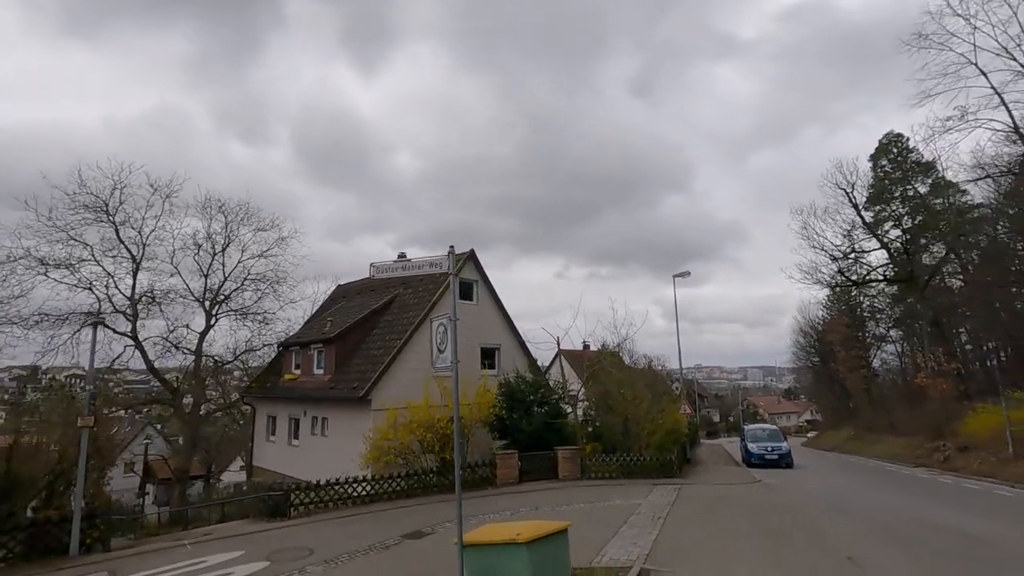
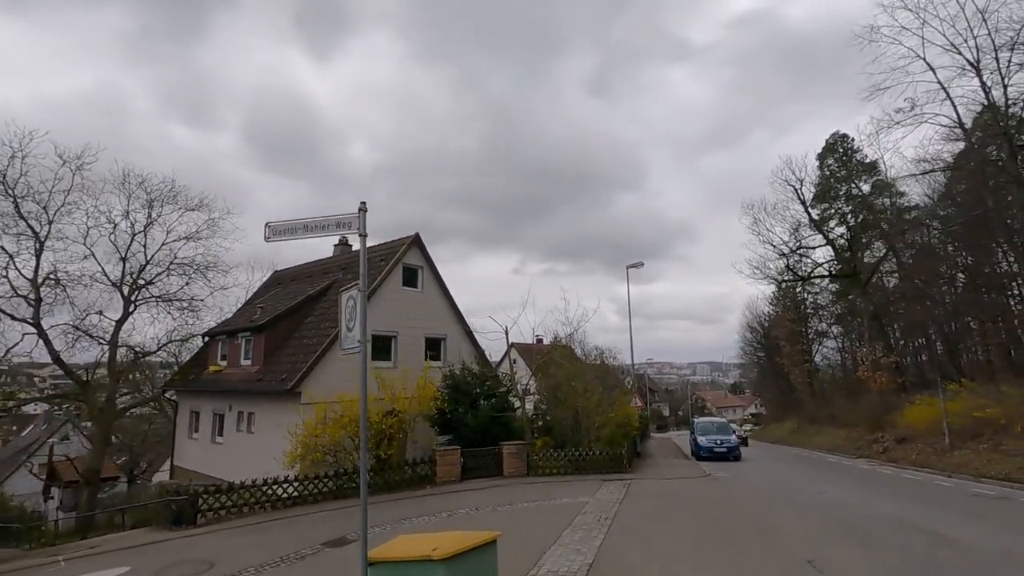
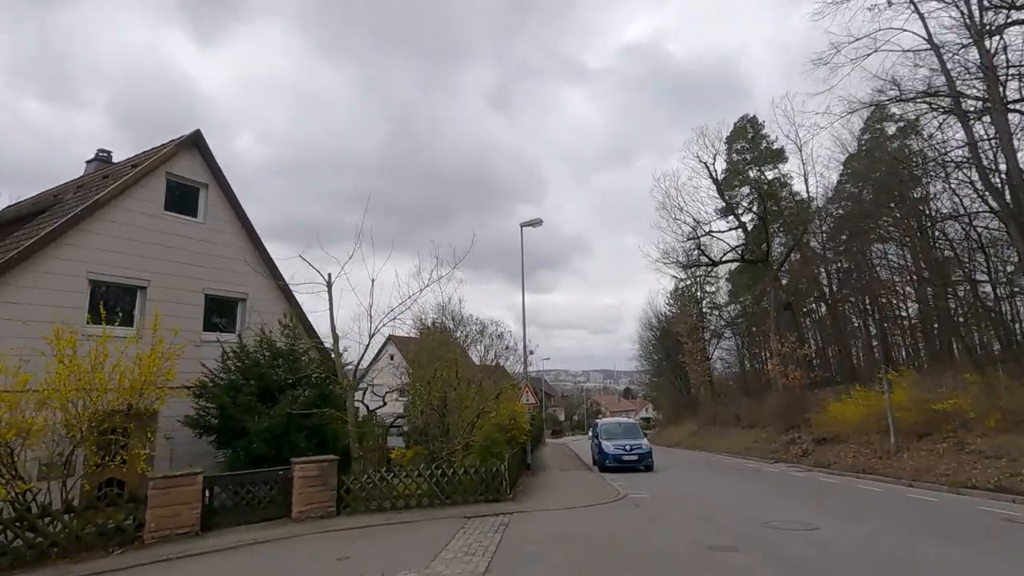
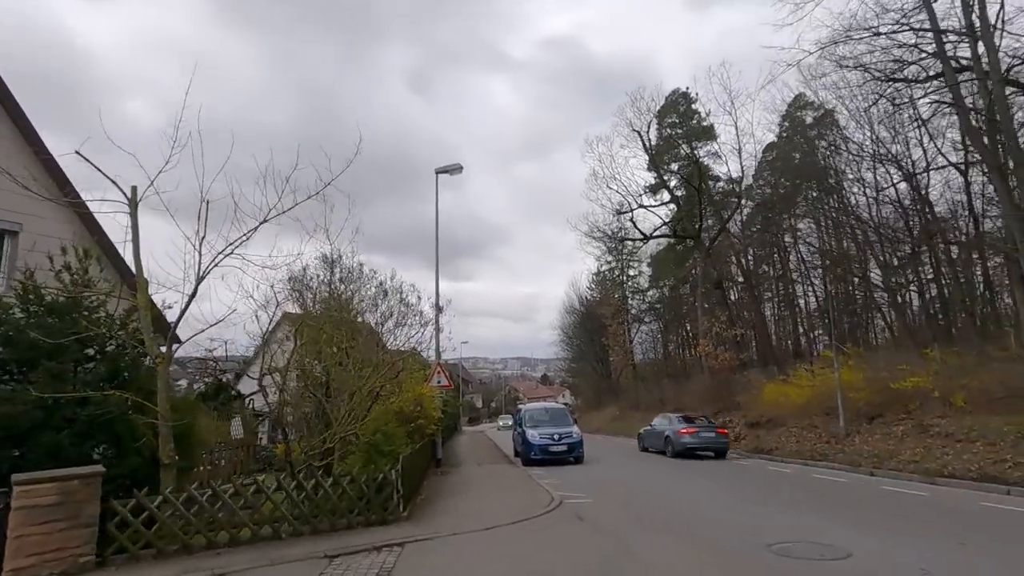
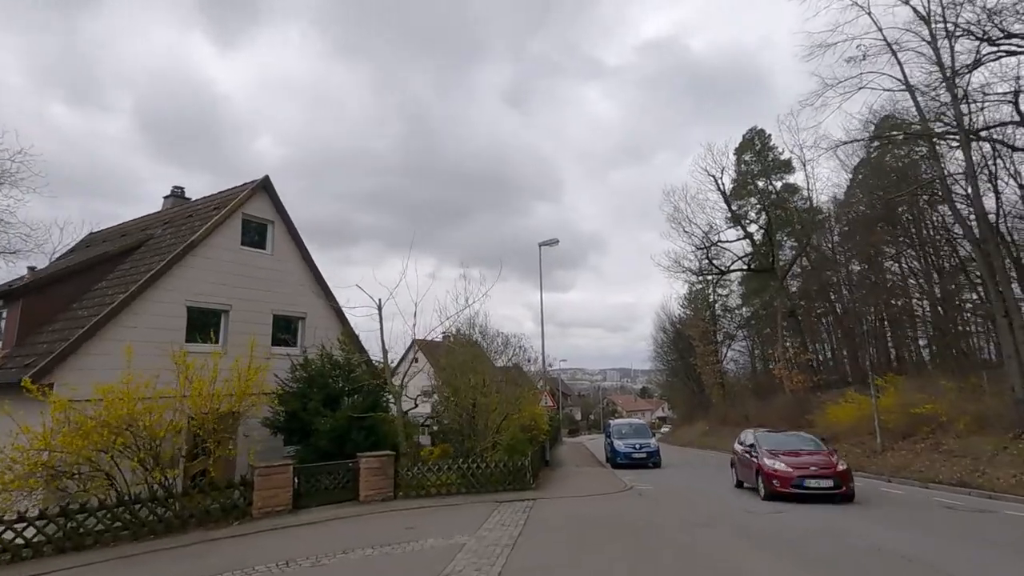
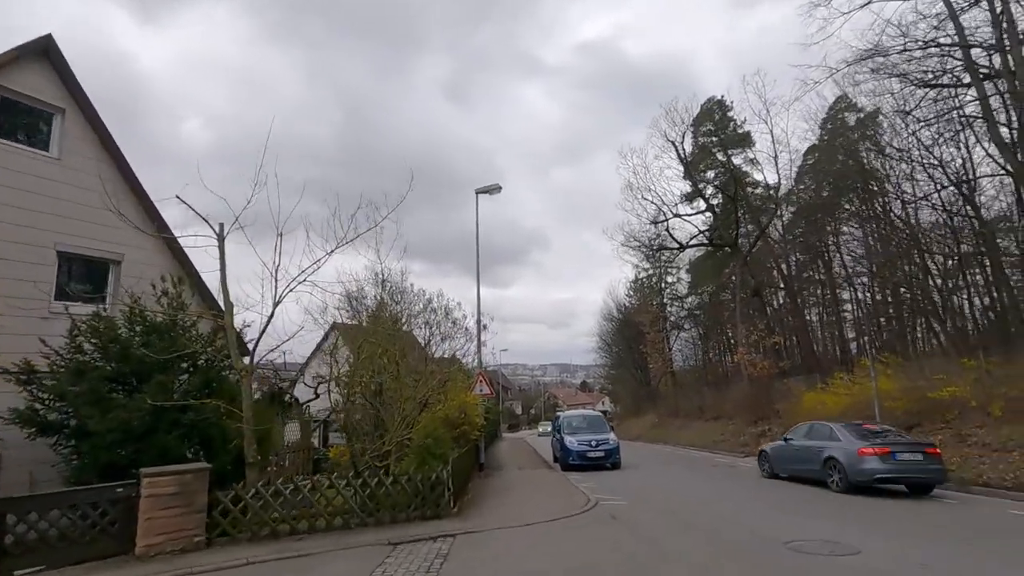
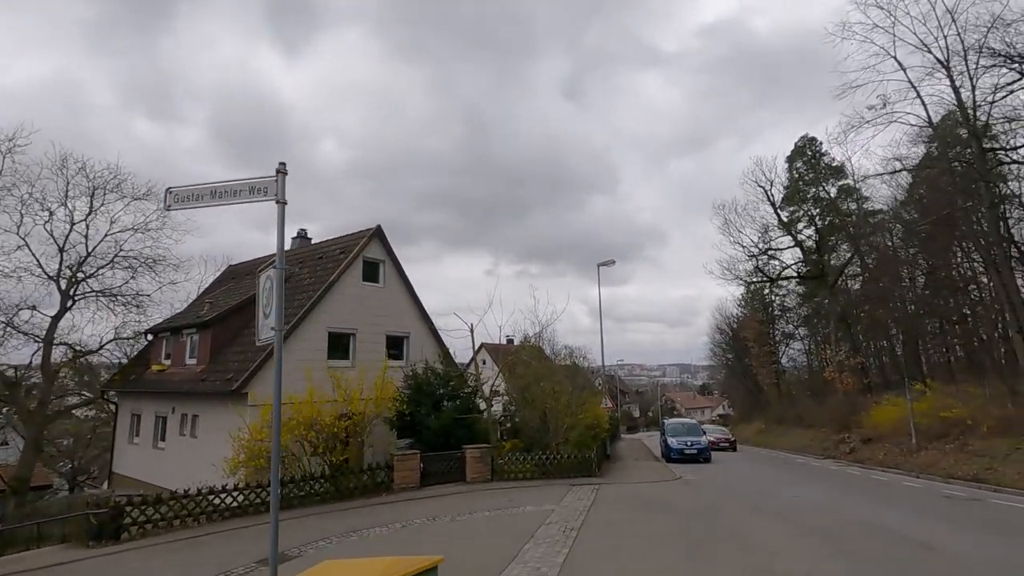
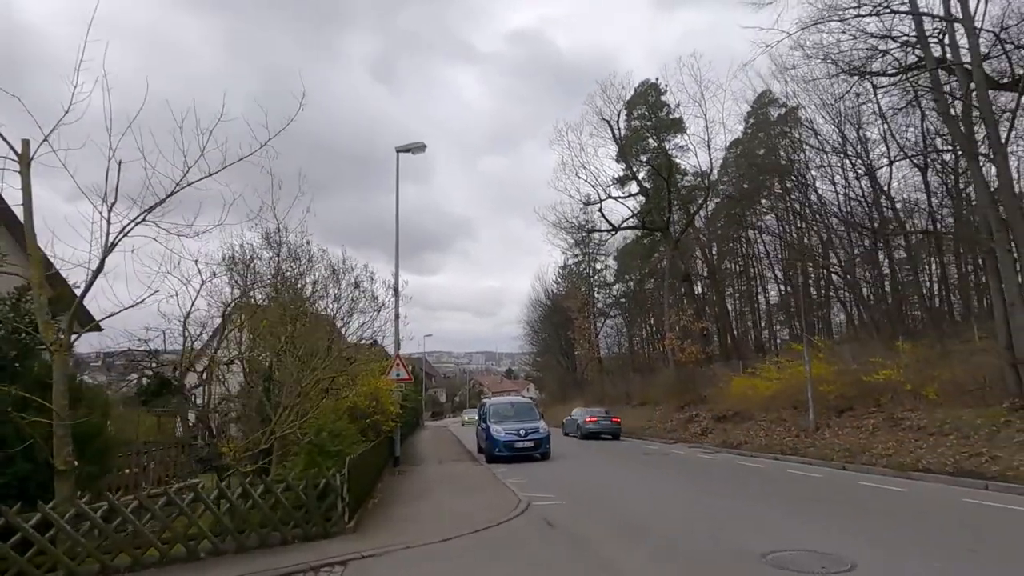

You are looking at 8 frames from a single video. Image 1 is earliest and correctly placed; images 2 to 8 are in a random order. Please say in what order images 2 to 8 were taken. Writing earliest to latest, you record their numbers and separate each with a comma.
2, 7, 5, 3, 6, 4, 8
